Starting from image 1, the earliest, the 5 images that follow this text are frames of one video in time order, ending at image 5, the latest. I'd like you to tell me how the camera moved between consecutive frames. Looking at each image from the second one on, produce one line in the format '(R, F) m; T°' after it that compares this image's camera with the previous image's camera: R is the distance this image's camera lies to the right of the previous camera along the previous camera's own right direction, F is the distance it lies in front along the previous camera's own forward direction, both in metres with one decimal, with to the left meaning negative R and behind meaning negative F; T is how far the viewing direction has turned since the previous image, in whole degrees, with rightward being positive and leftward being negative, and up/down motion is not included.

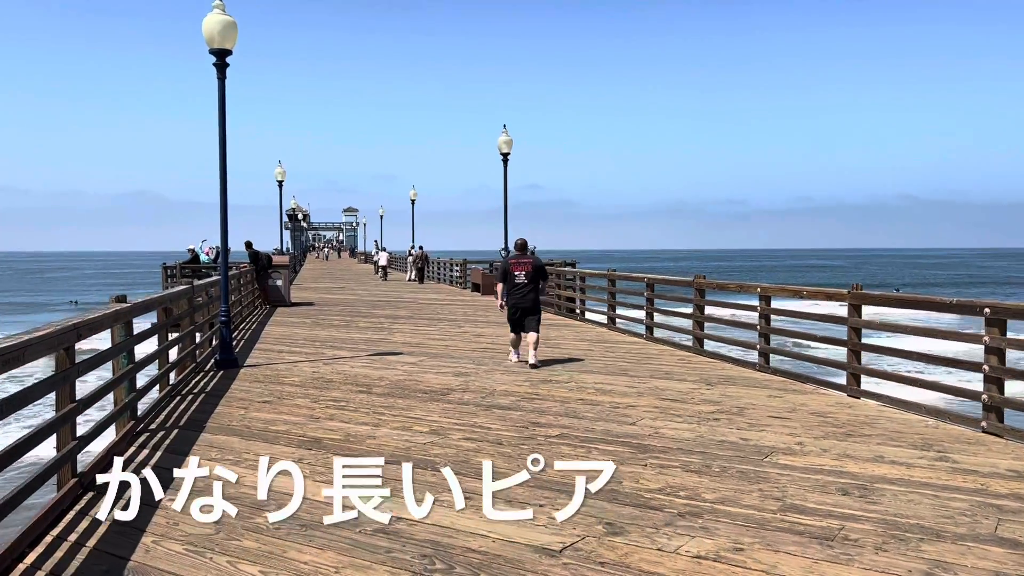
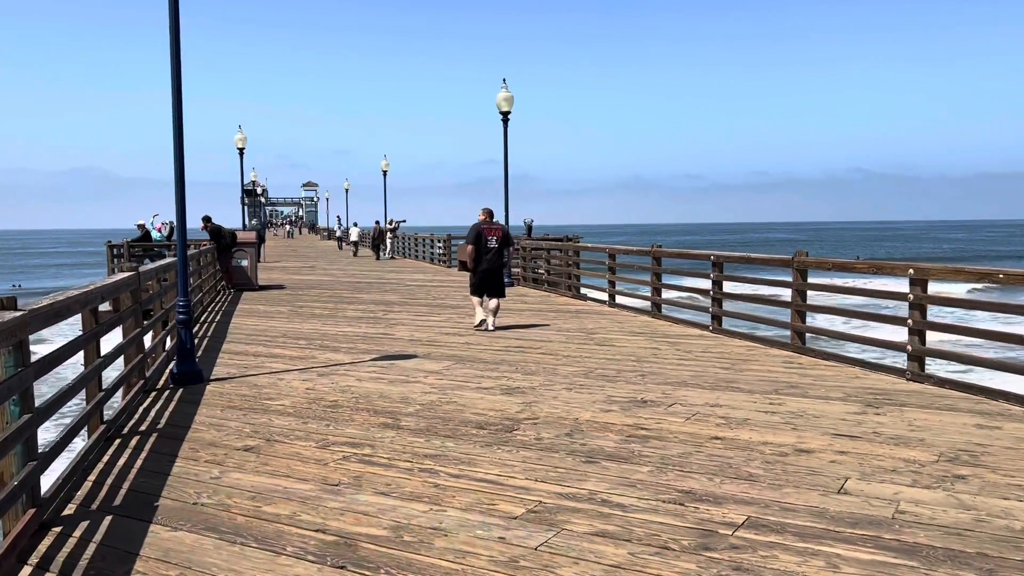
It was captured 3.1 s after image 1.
(-0.9, +2.5) m; +3°
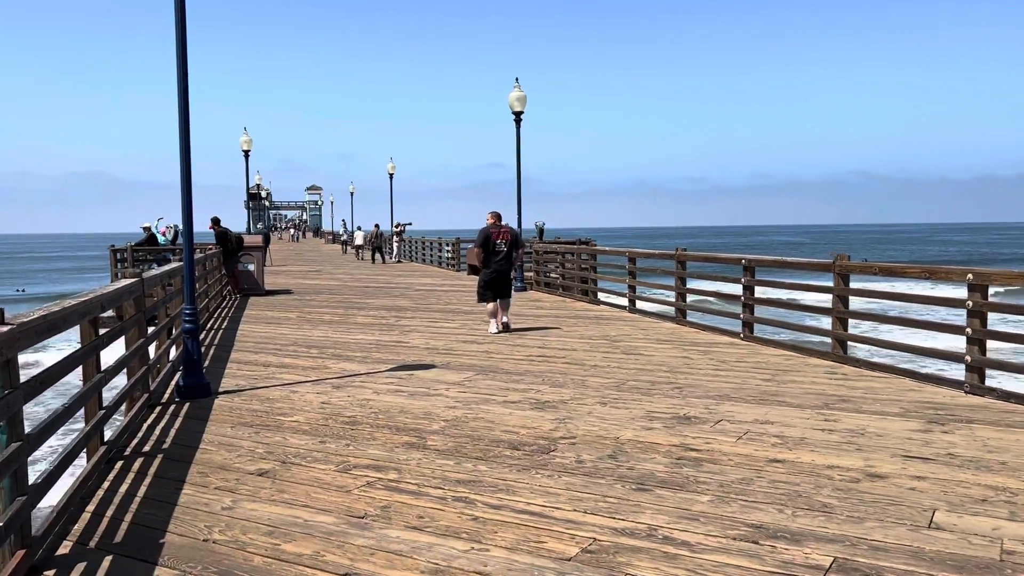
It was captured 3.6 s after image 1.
(-0.2, +0.5) m; 0°
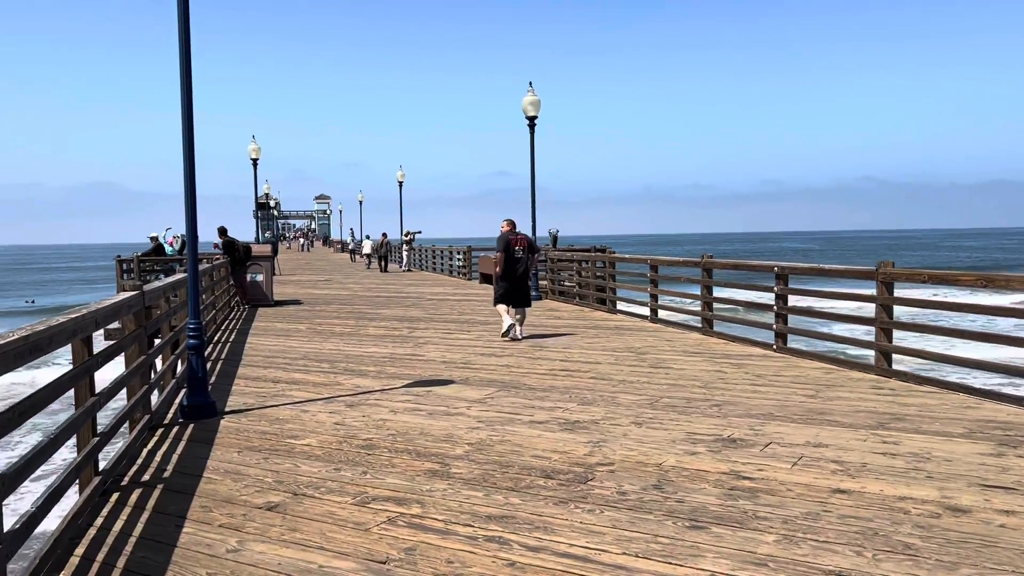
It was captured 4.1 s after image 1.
(-0.1, +0.5) m; -1°
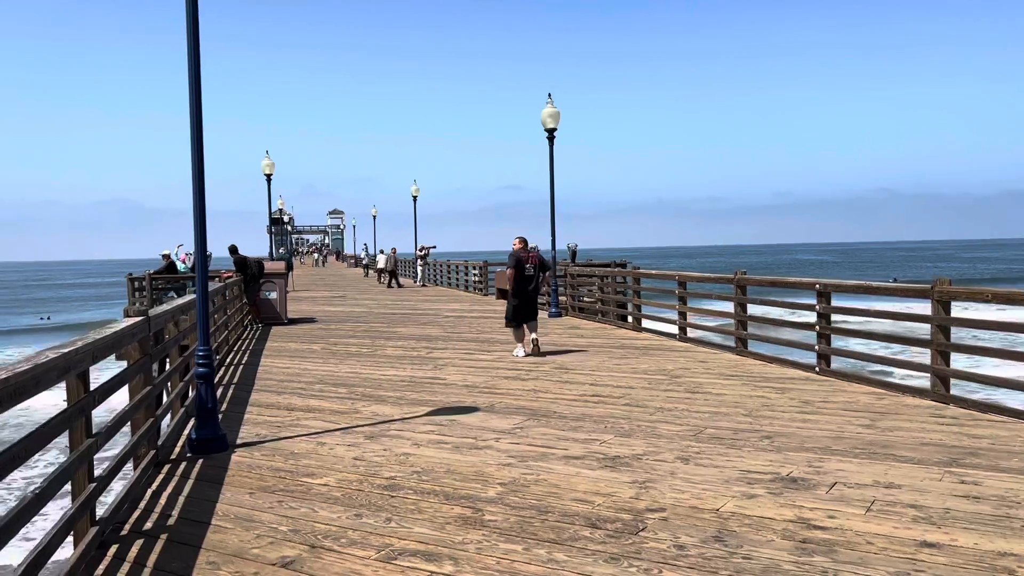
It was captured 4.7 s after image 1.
(-0.1, +0.5) m; -1°
